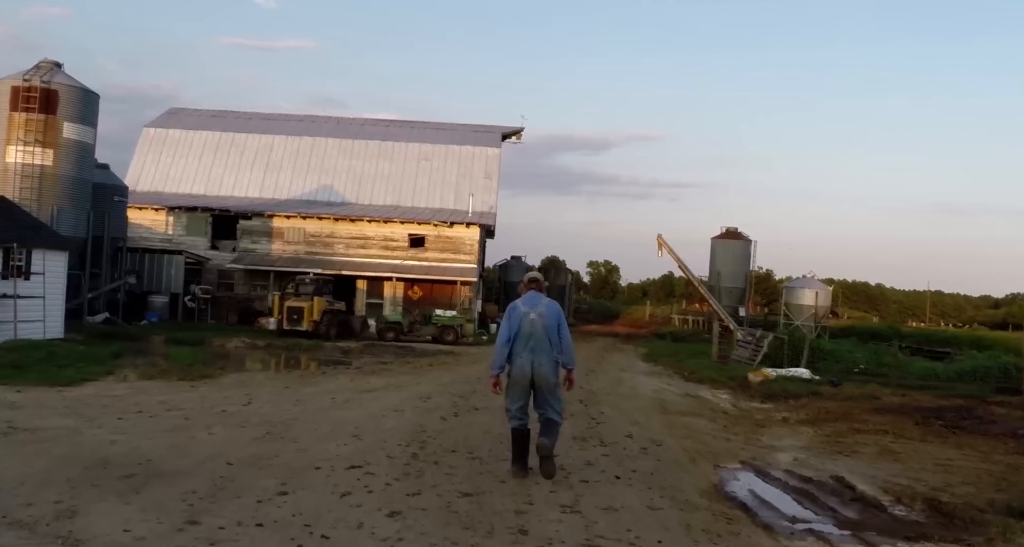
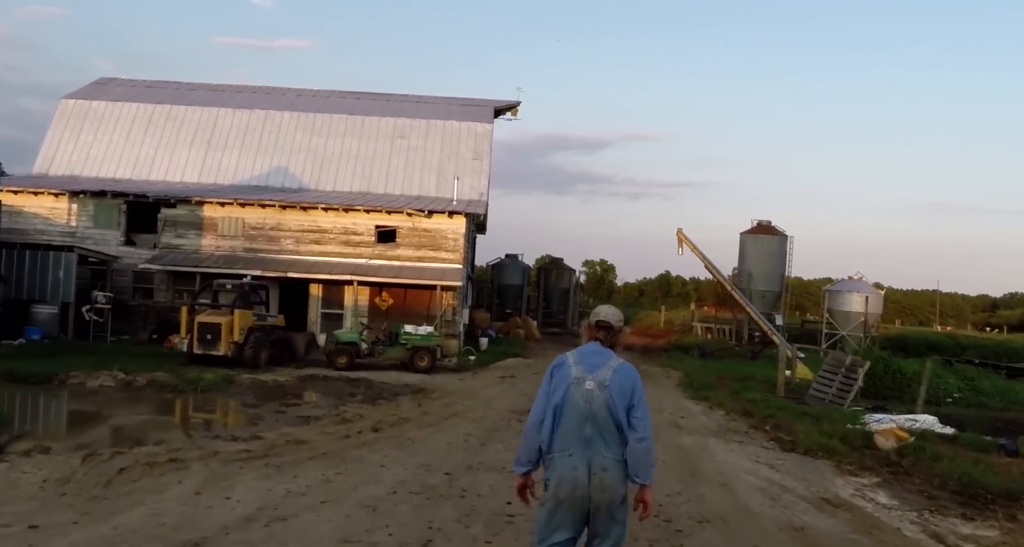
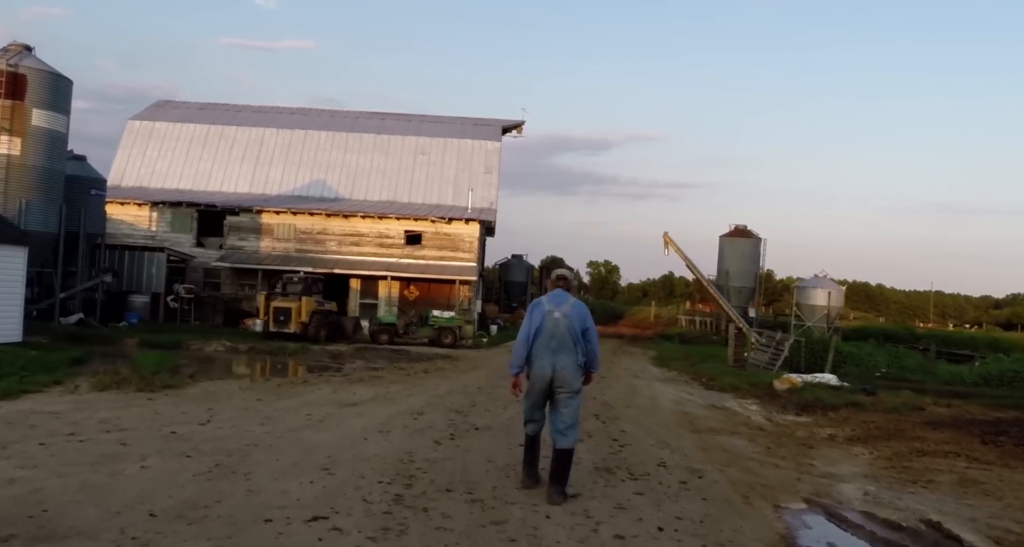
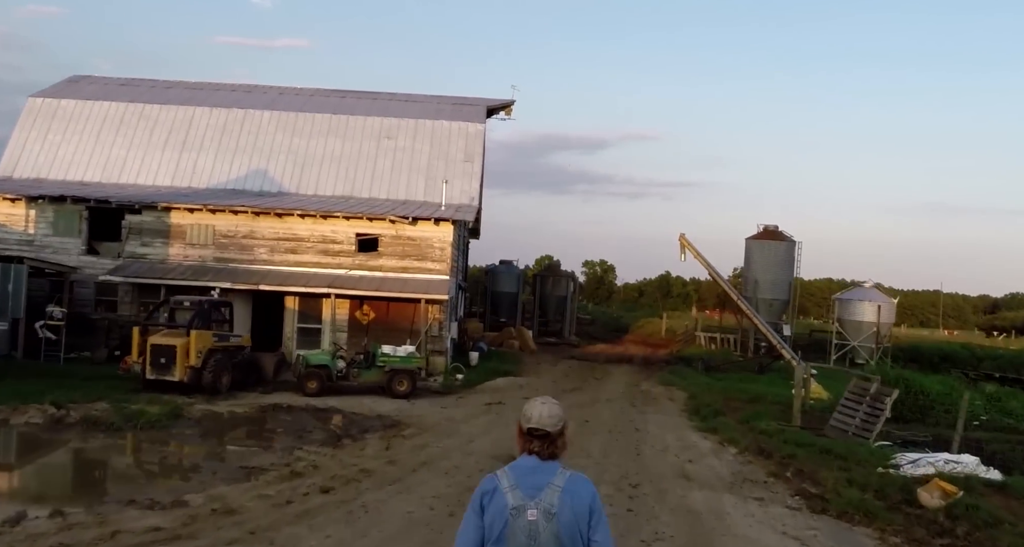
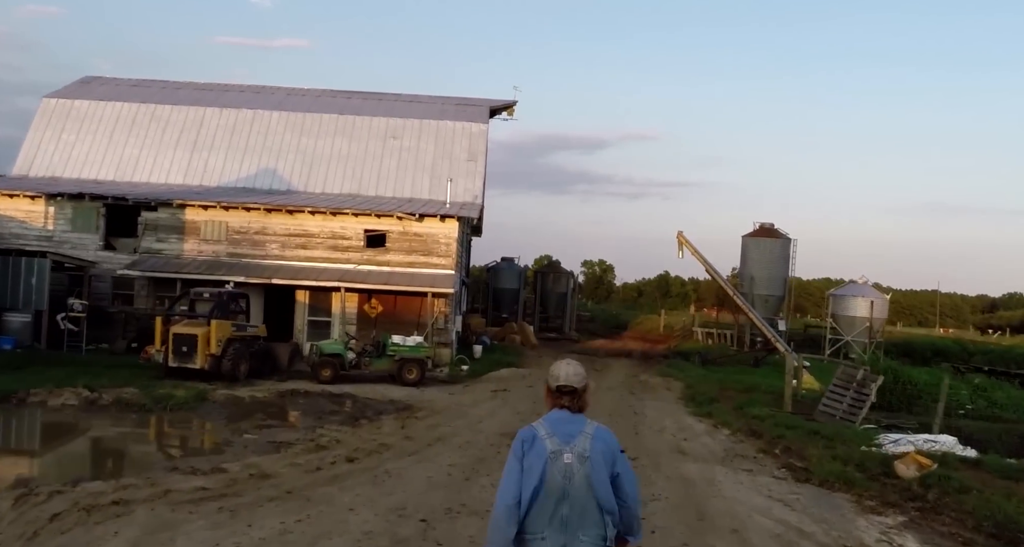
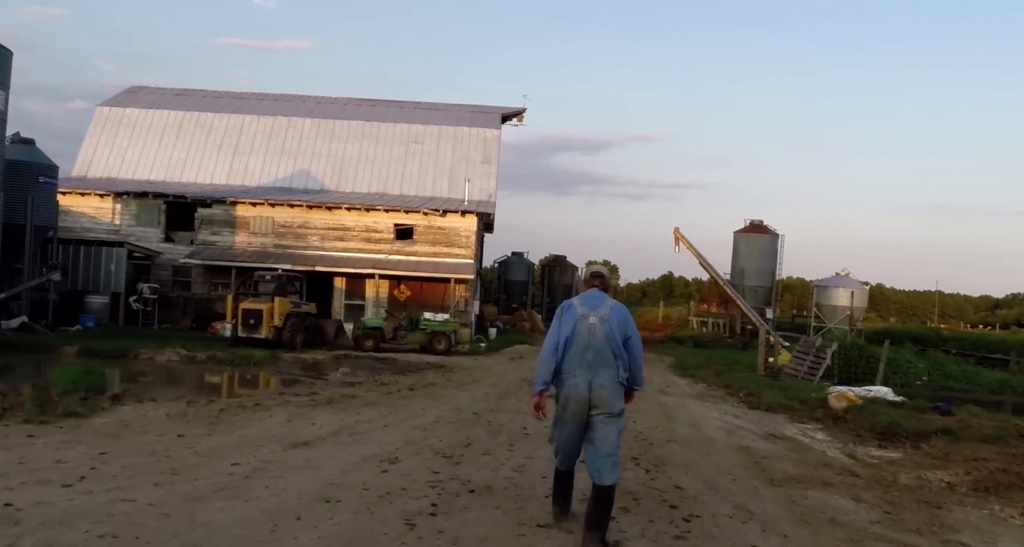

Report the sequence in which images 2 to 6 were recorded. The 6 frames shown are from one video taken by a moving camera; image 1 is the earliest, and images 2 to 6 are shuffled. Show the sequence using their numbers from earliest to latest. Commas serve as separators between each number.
3, 6, 2, 5, 4
